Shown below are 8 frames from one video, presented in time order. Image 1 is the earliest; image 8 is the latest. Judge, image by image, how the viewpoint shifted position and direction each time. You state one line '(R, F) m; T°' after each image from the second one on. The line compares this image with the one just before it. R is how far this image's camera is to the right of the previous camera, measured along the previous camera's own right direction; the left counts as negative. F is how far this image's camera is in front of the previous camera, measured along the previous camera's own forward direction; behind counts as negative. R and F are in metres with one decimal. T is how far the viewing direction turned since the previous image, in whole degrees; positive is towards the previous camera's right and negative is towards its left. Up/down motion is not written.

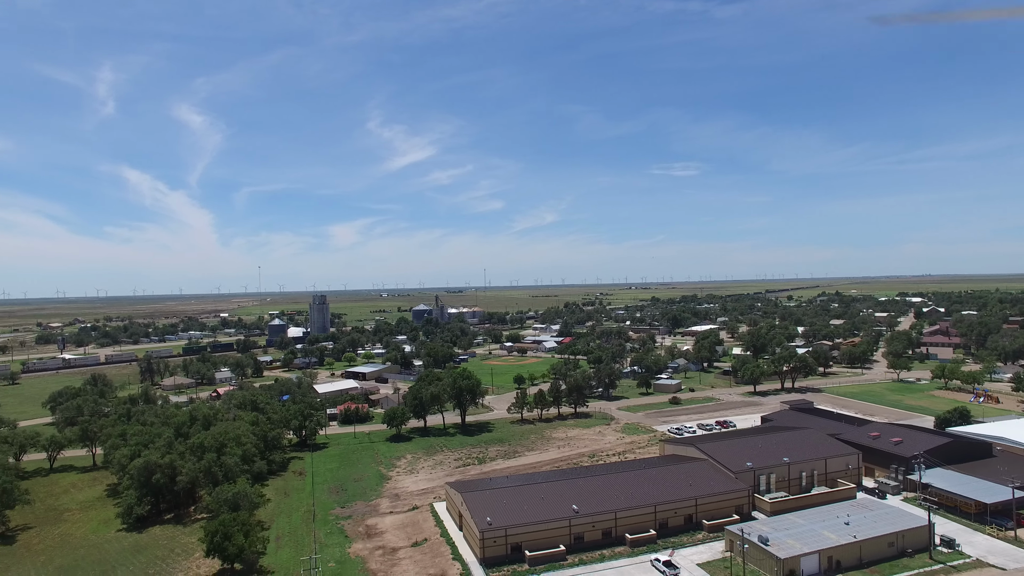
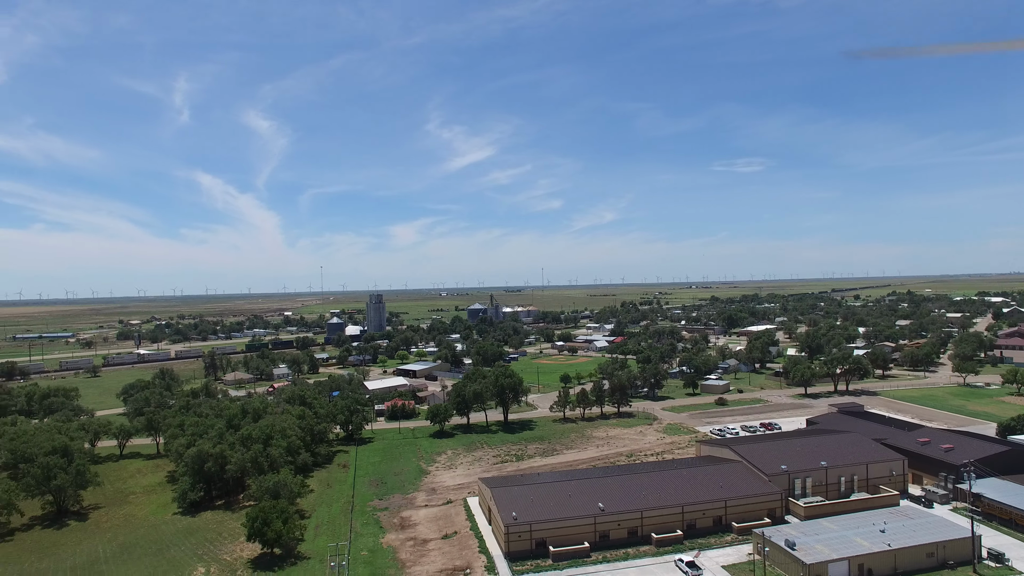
(+1.2, -0.4) m; -5°
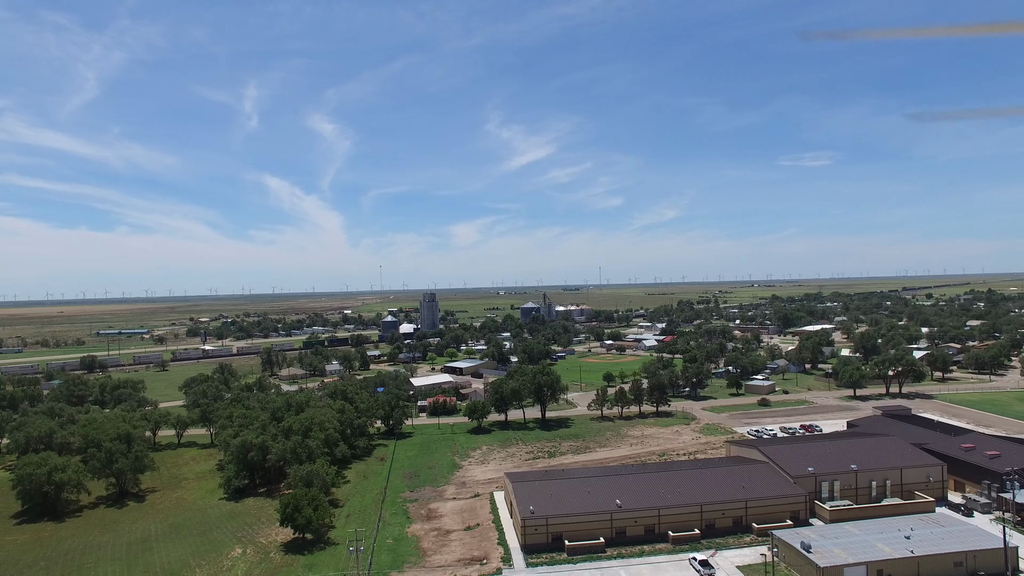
(+1.5, -0.6) m; -5°
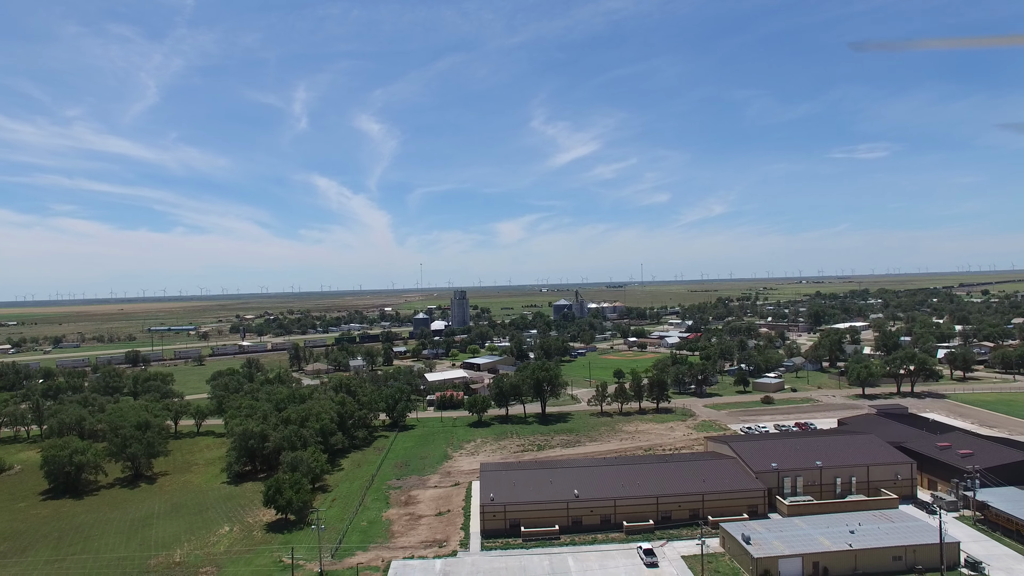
(+3.3, -1.2) m; -4°
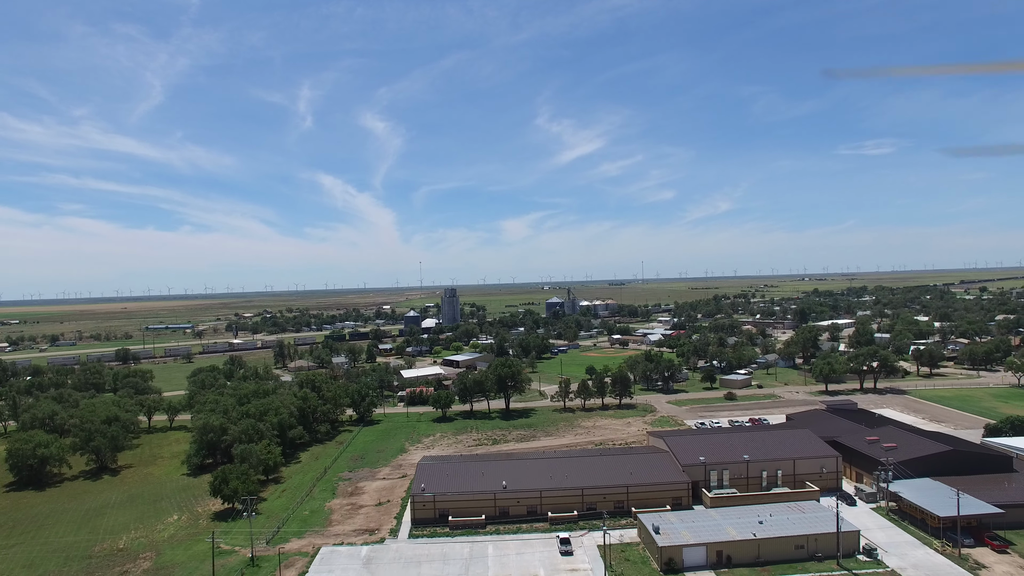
(+3.1, -1.0) m; -1°
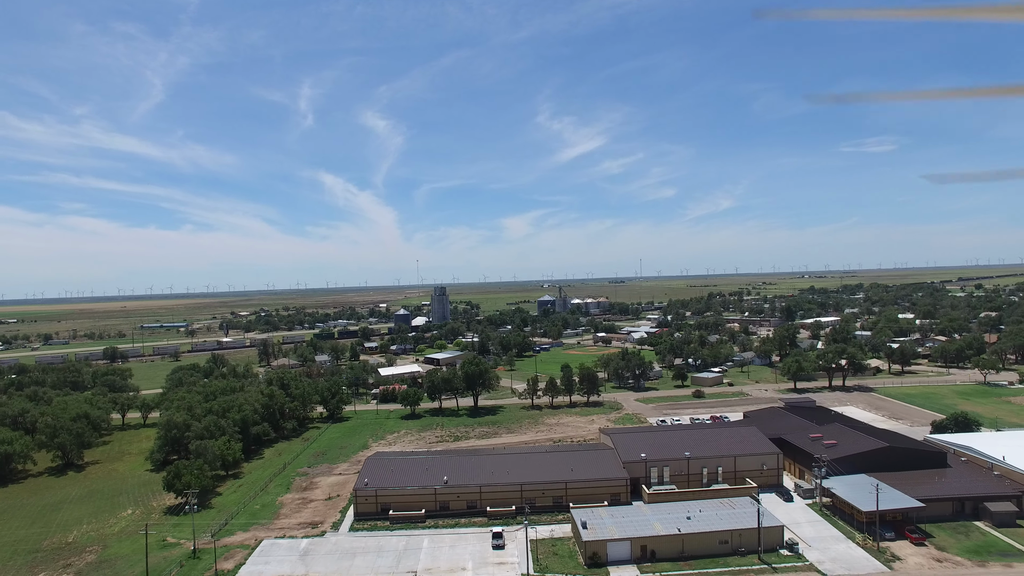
(+2.6, -0.6) m; -1°
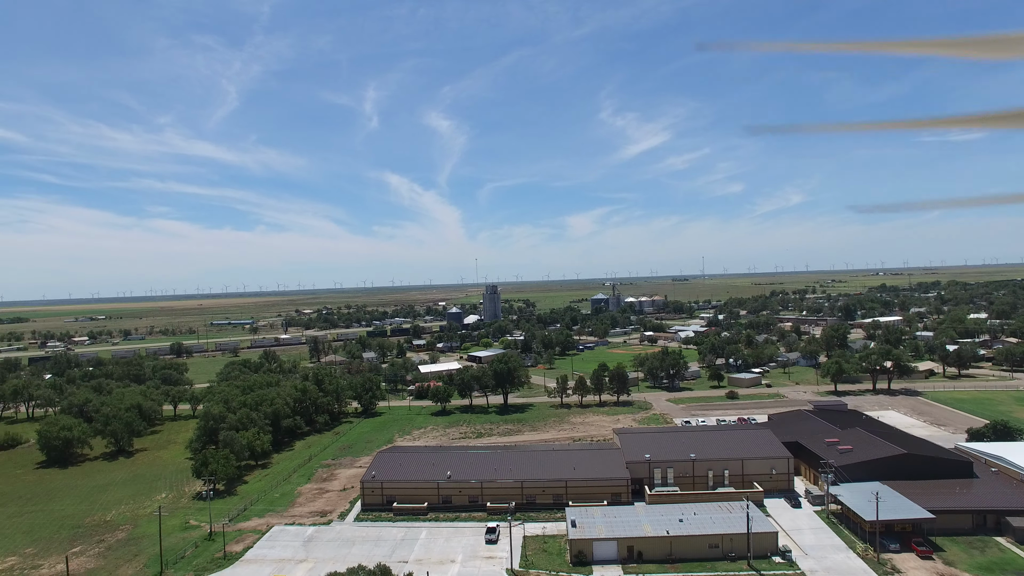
(+2.7, -0.3) m; -6°
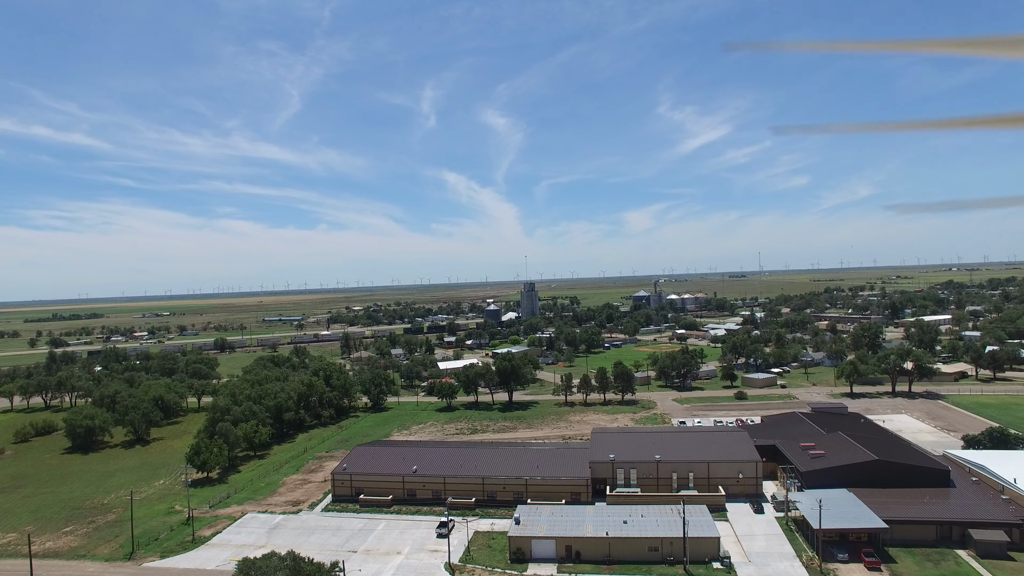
(+4.1, -0.2) m; -5°
